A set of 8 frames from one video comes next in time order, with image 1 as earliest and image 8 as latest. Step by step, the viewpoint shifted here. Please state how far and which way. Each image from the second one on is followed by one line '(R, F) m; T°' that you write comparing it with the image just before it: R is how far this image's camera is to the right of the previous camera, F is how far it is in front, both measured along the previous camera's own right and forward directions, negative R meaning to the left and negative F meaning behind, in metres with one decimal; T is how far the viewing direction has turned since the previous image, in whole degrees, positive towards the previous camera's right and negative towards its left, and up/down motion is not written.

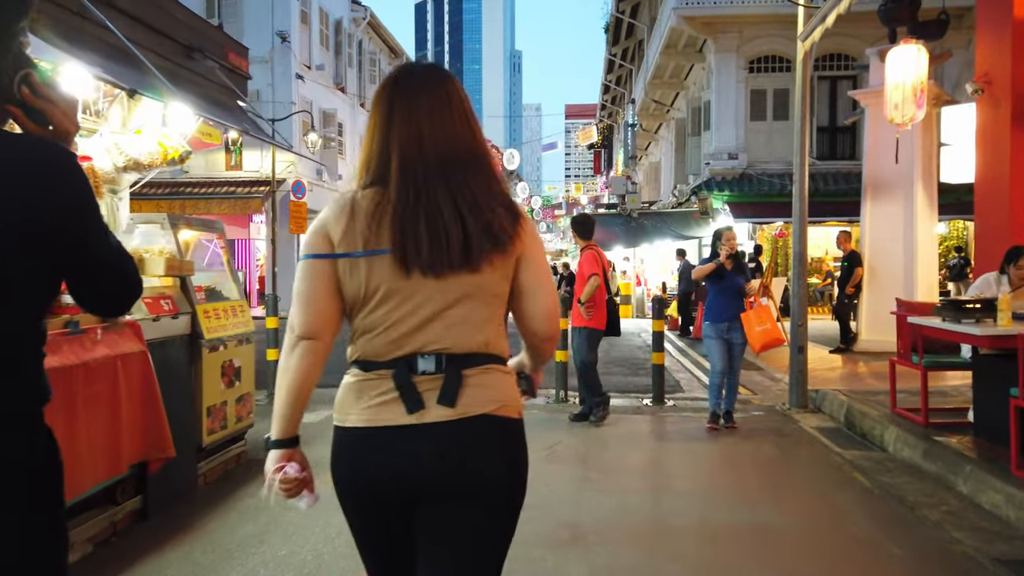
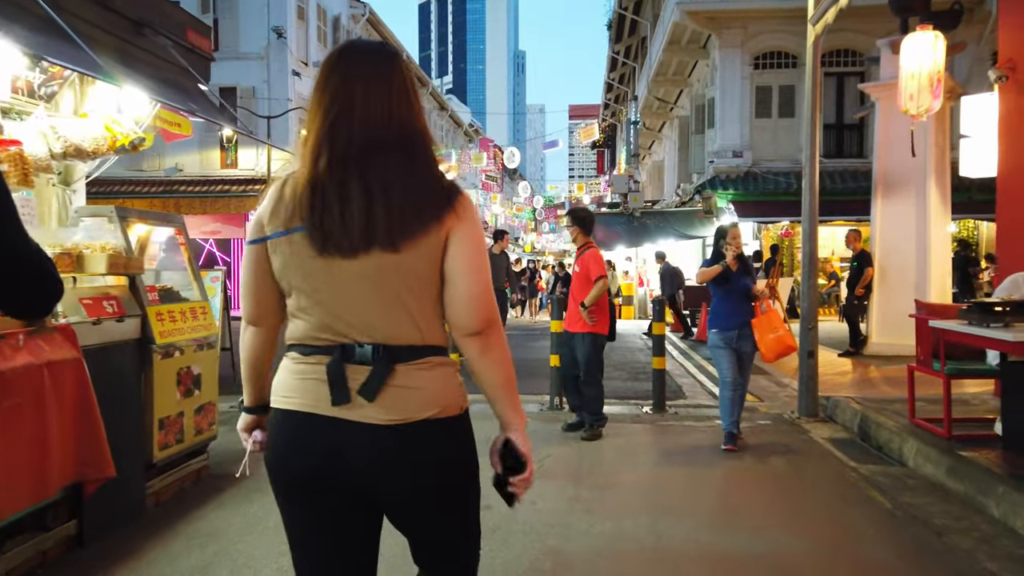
(+0.1, +0.5) m; 0°
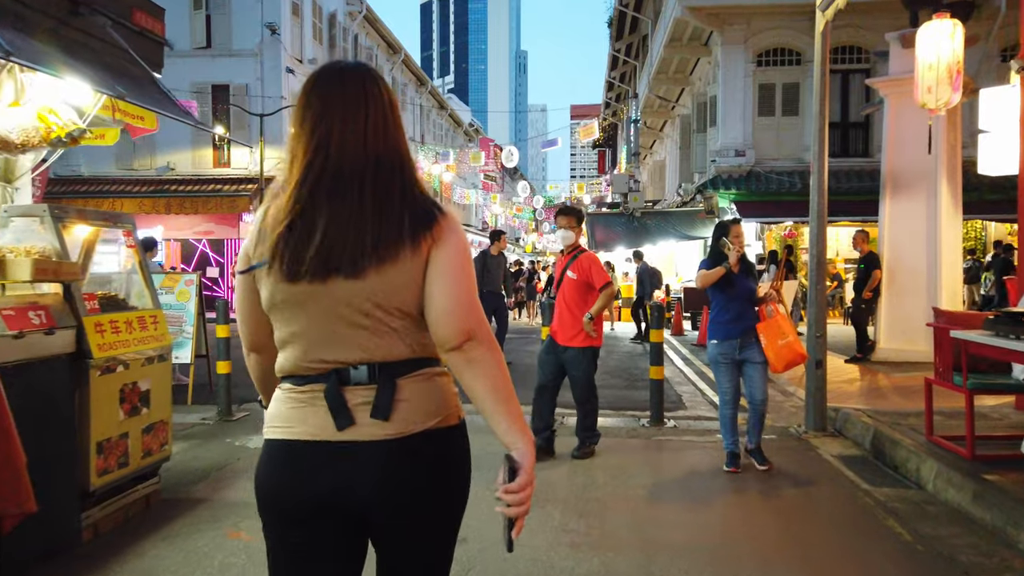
(+0.1, +0.5) m; 0°
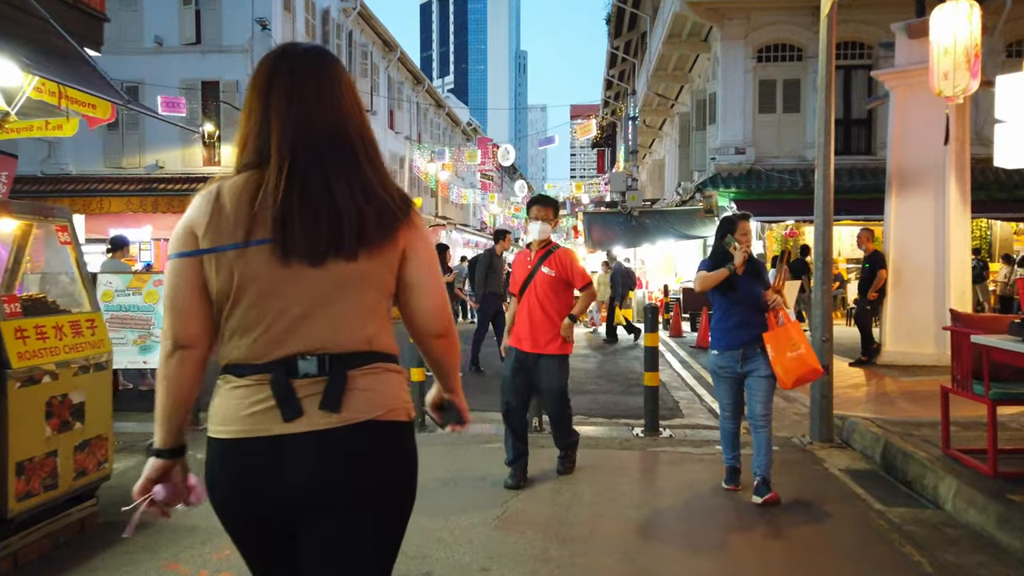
(+0.1, +0.4) m; 0°
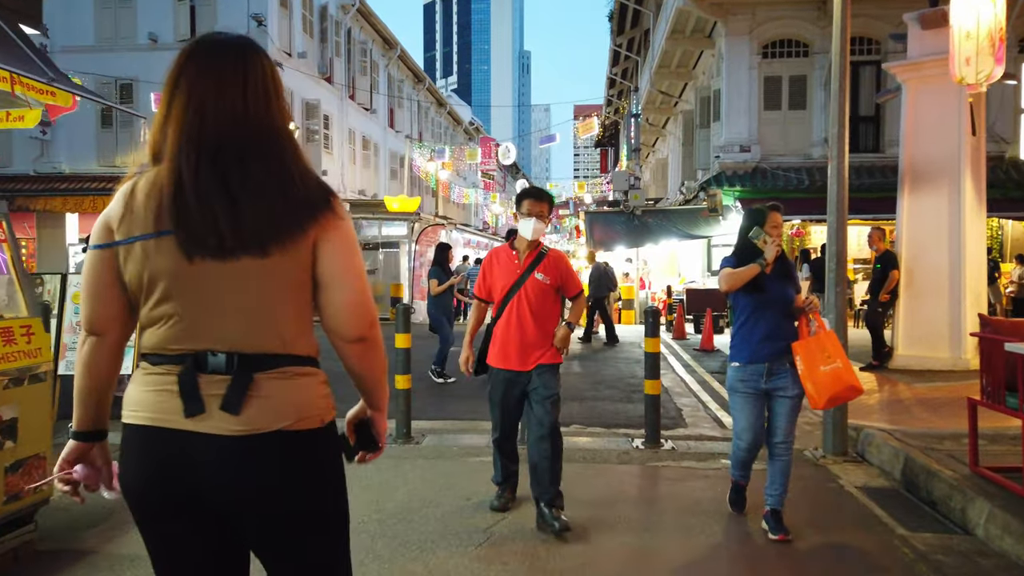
(+0.1, +0.4) m; 0°
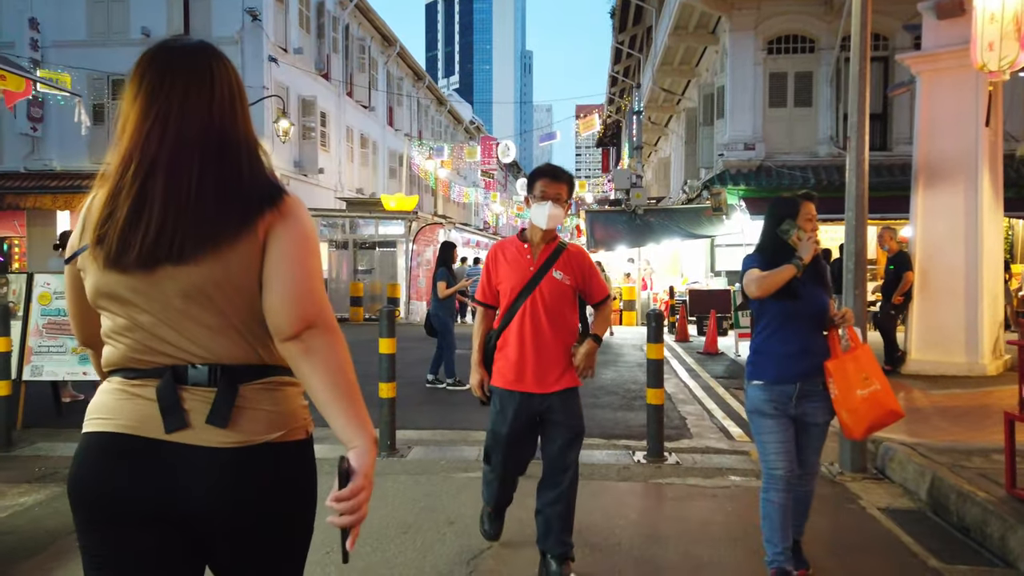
(+0.1, +0.4) m; 0°
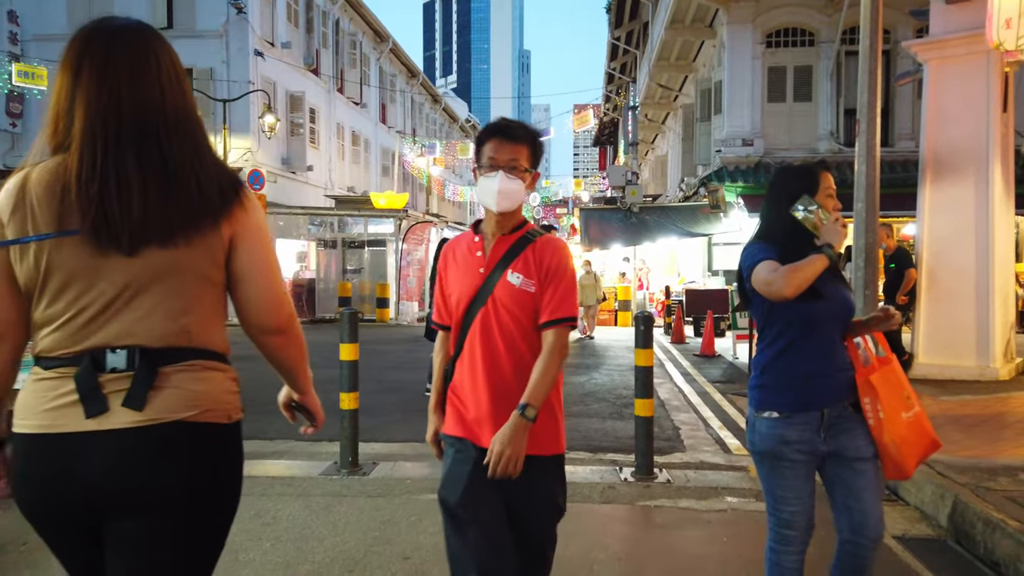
(+0.2, +0.5) m; 0°
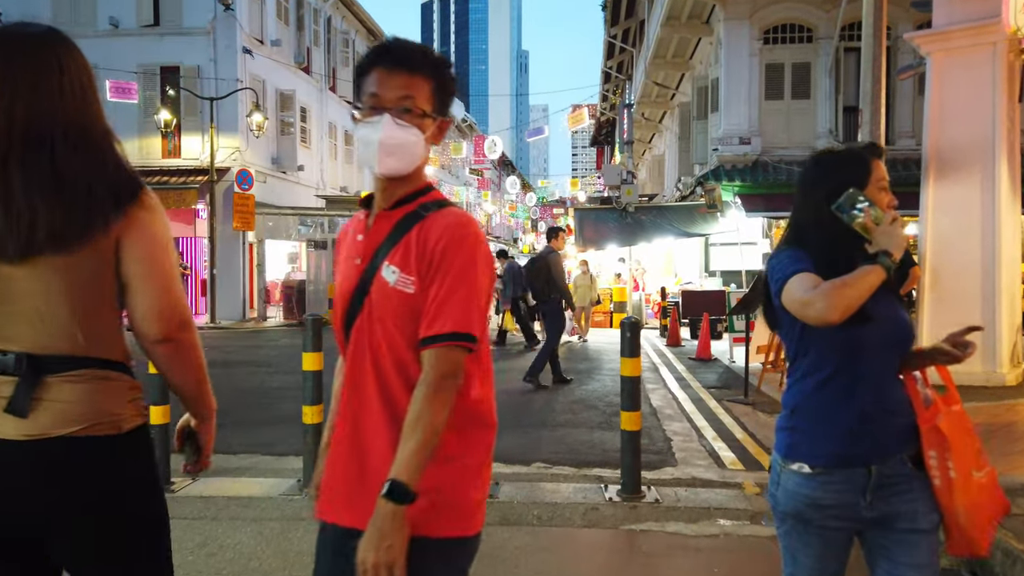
(+0.1, +0.4) m; 0°
